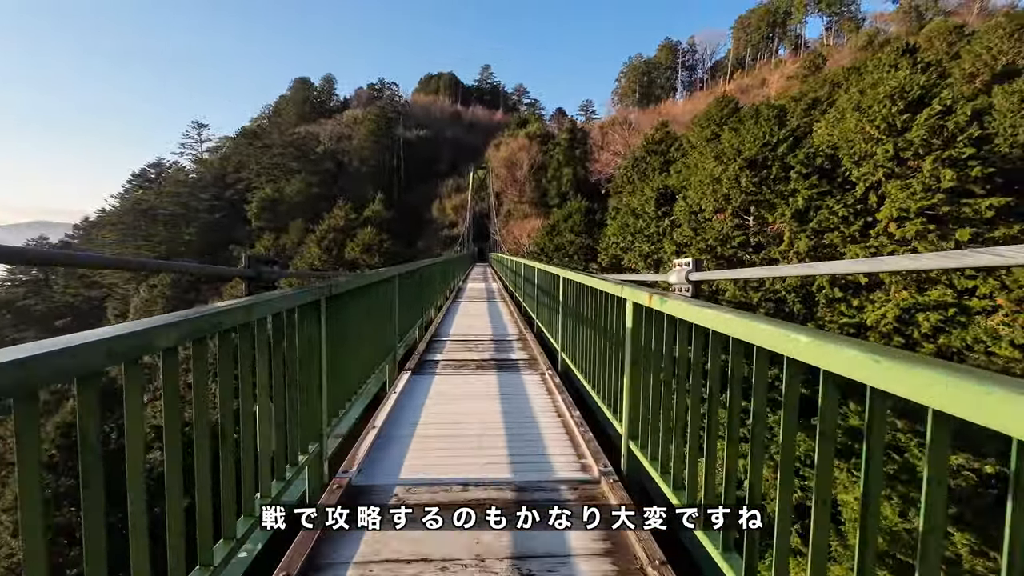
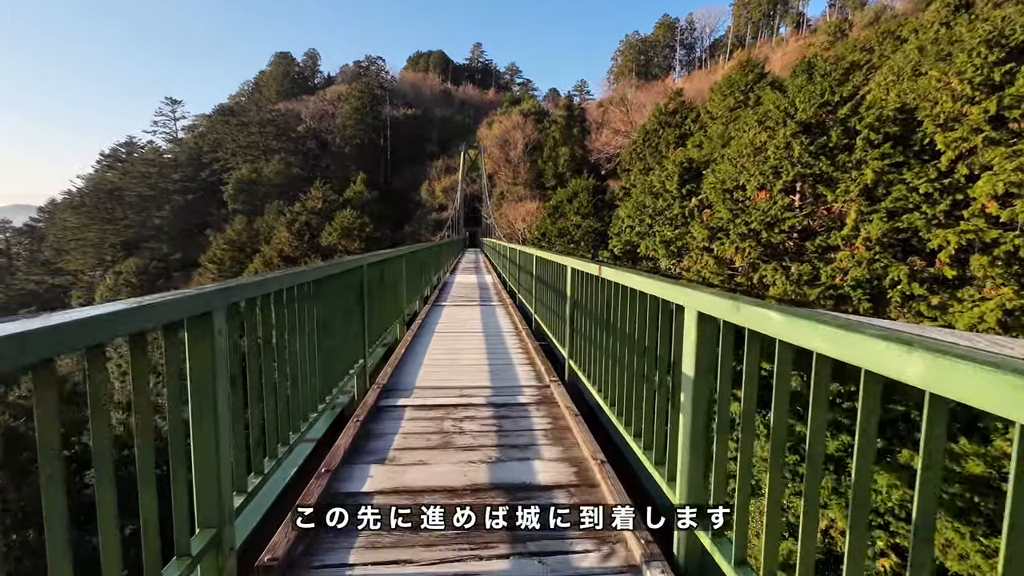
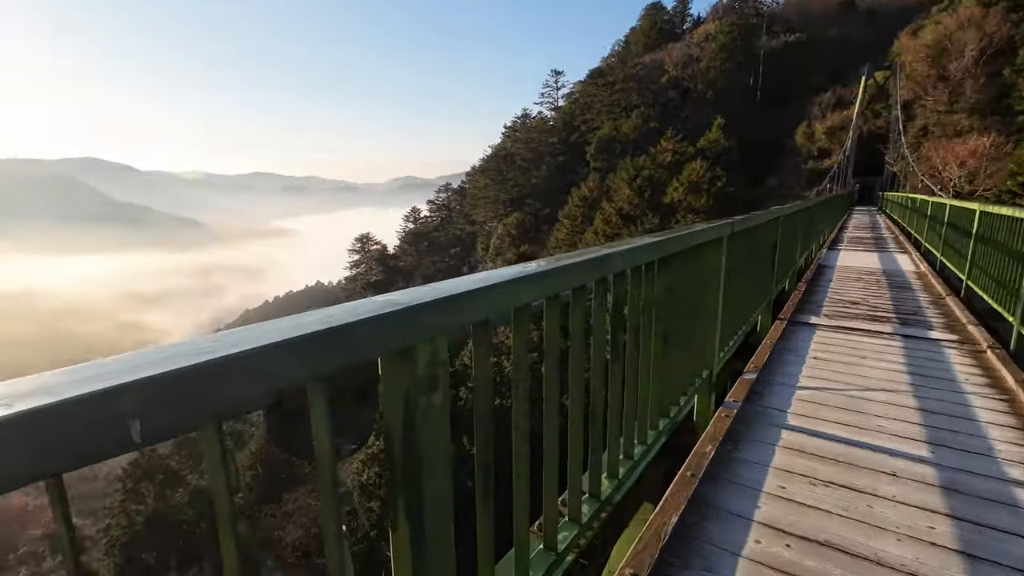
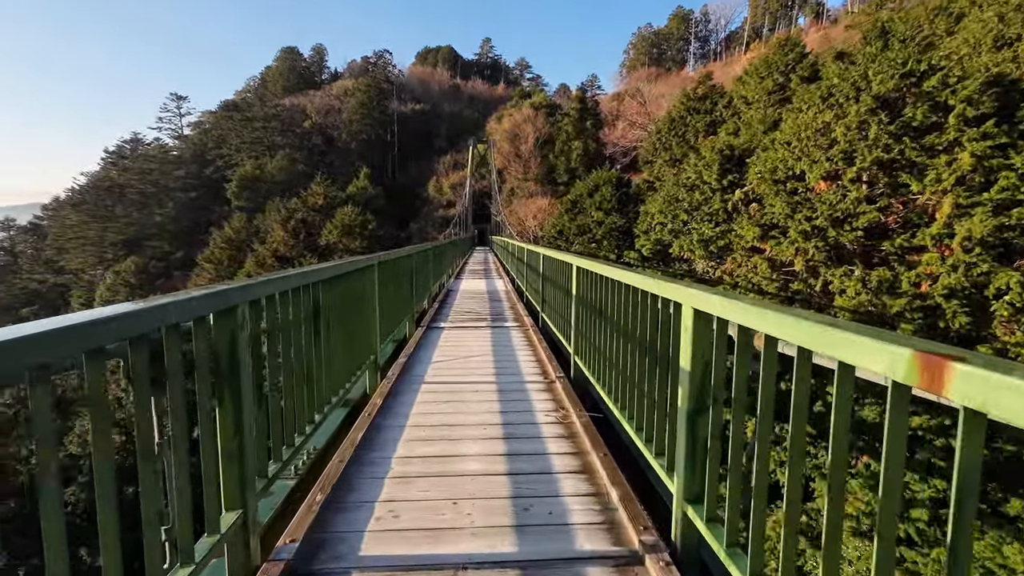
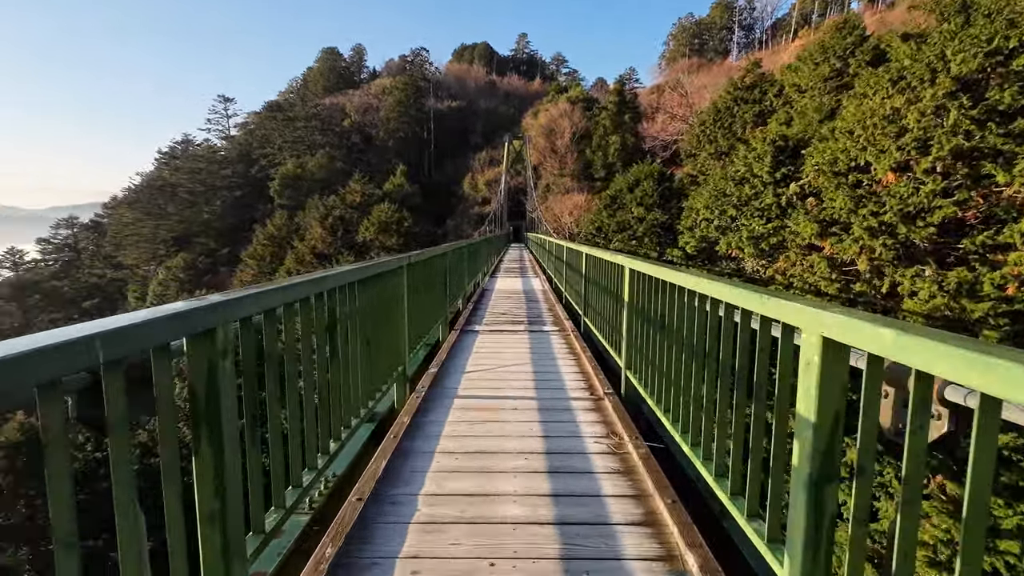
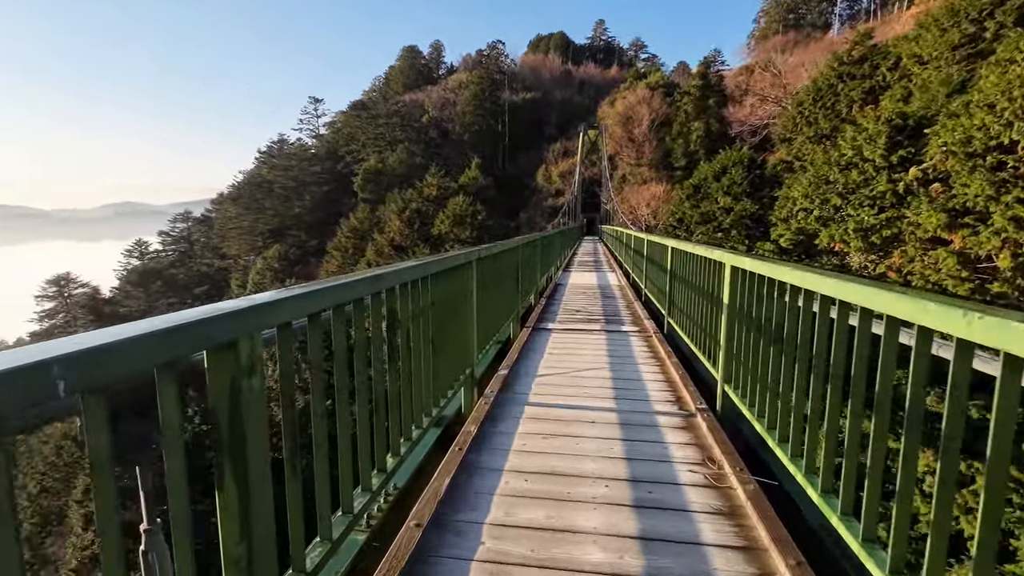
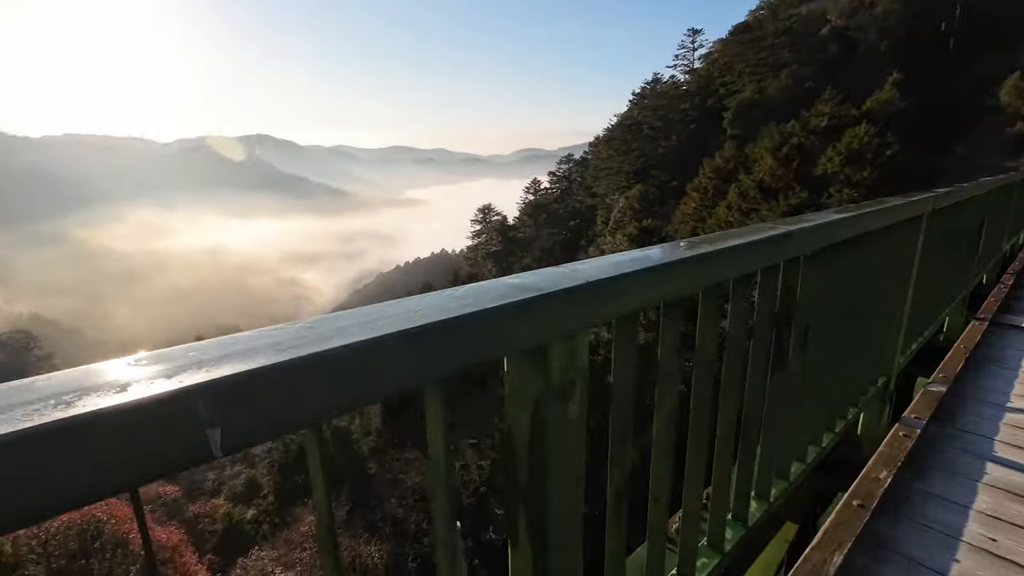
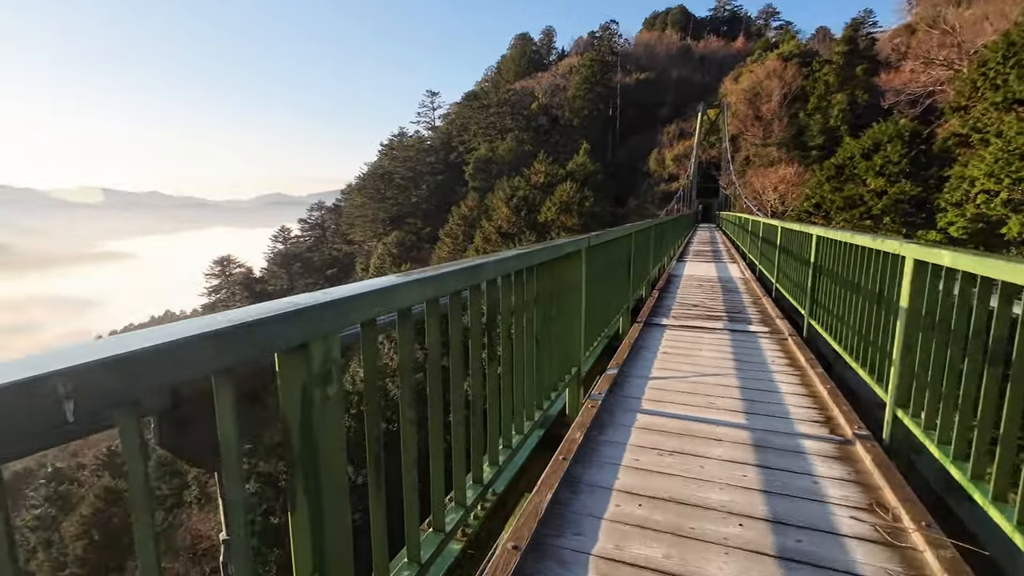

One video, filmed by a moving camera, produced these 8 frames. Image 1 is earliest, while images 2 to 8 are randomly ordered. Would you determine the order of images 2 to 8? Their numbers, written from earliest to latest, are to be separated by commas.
2, 4, 5, 6, 8, 3, 7
